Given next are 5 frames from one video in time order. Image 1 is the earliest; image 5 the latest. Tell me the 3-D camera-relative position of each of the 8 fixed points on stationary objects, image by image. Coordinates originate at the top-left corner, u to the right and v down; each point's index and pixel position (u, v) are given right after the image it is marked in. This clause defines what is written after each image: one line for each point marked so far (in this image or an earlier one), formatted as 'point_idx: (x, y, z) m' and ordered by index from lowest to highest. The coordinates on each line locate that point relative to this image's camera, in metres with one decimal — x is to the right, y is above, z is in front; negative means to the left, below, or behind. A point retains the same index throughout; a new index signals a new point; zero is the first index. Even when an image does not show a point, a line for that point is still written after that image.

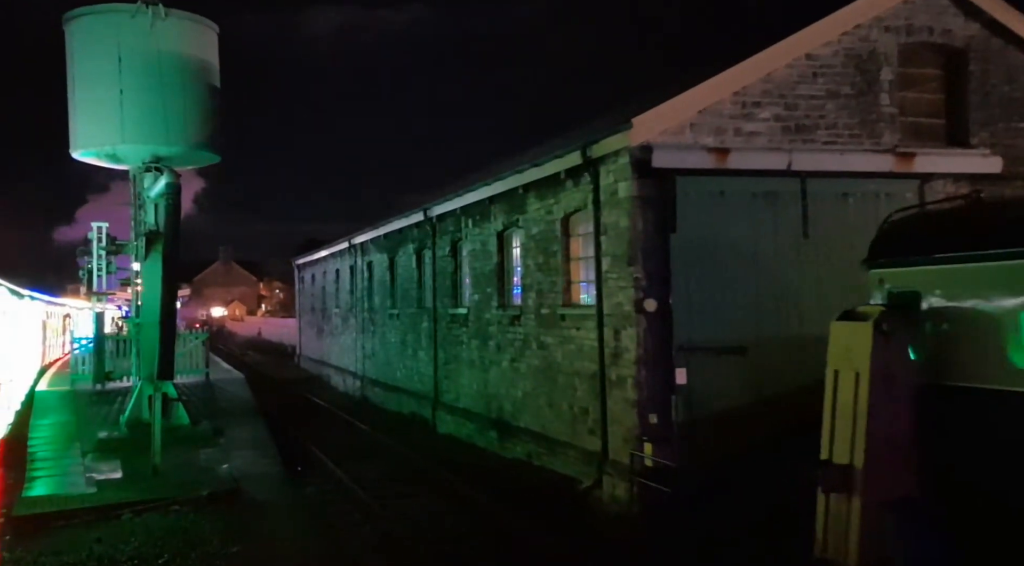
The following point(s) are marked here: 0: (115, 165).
0: (-7.1, +2.1, +14.4) m
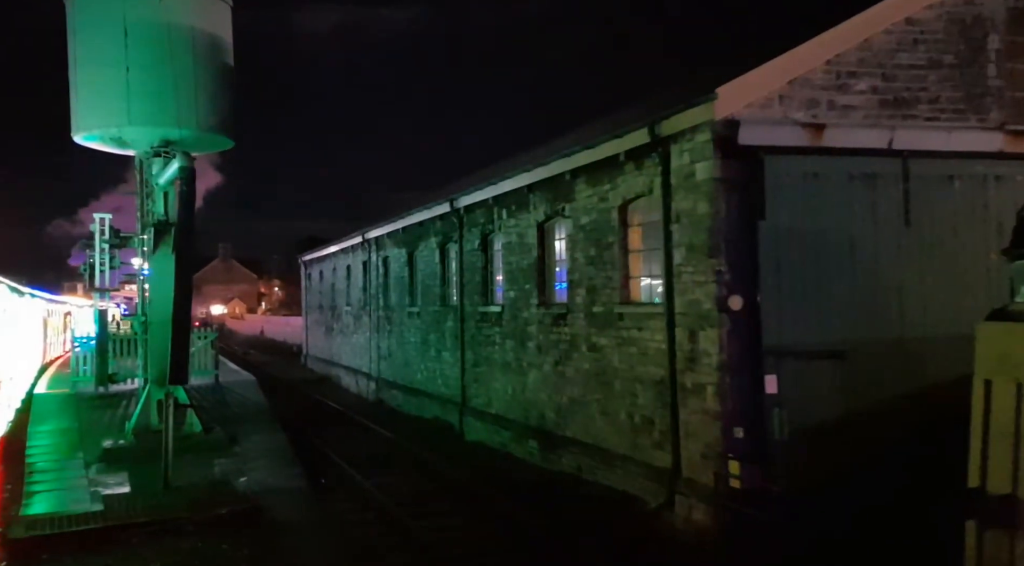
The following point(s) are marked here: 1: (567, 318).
0: (-6.5, +2.2, +13.3) m
1: (+0.7, -0.5, +11.1) m
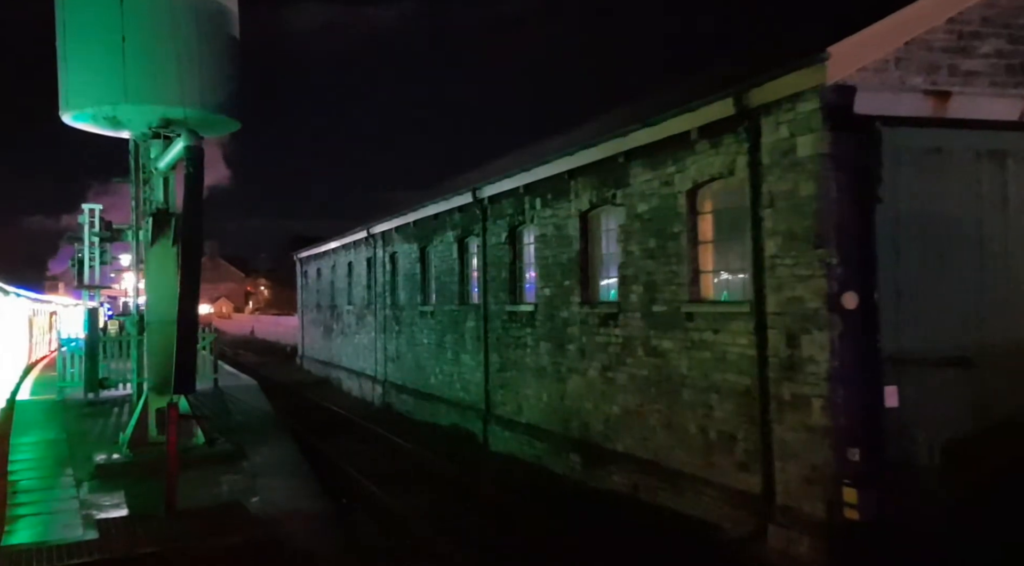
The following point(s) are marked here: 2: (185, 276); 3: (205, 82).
0: (-5.9, +2.2, +12.0) m
1: (+1.3, -0.4, +9.9) m
2: (-3.9, +0.1, +9.6) m
3: (-4.3, +2.8, +11.4) m
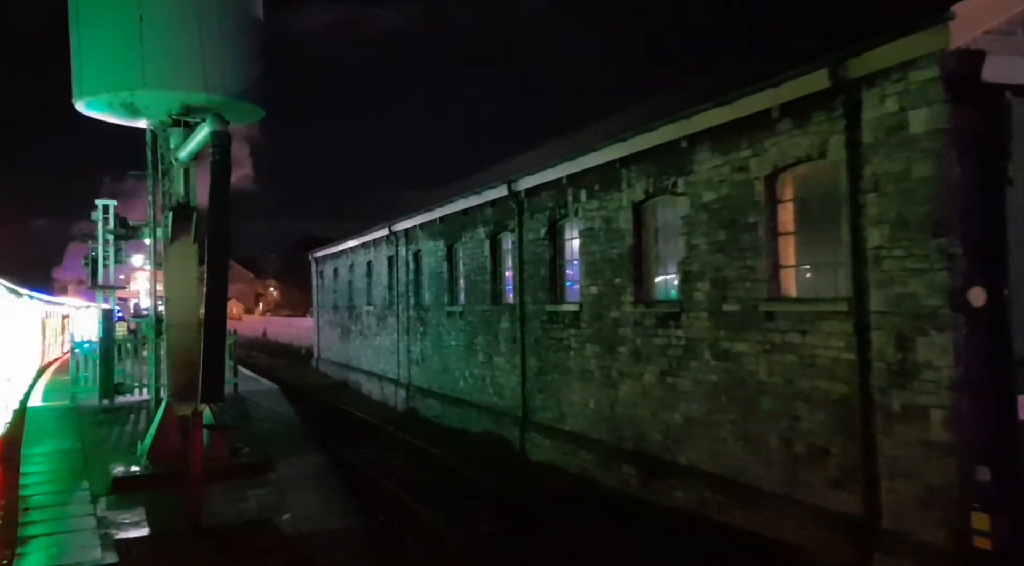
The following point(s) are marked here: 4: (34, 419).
0: (-5.3, +2.3, +11.2) m
1: (+1.9, -0.4, +9.1) m
2: (-3.3, +0.1, +8.9) m
3: (-3.8, +2.9, +10.7) m
4: (-8.2, -2.3, +13.8) m
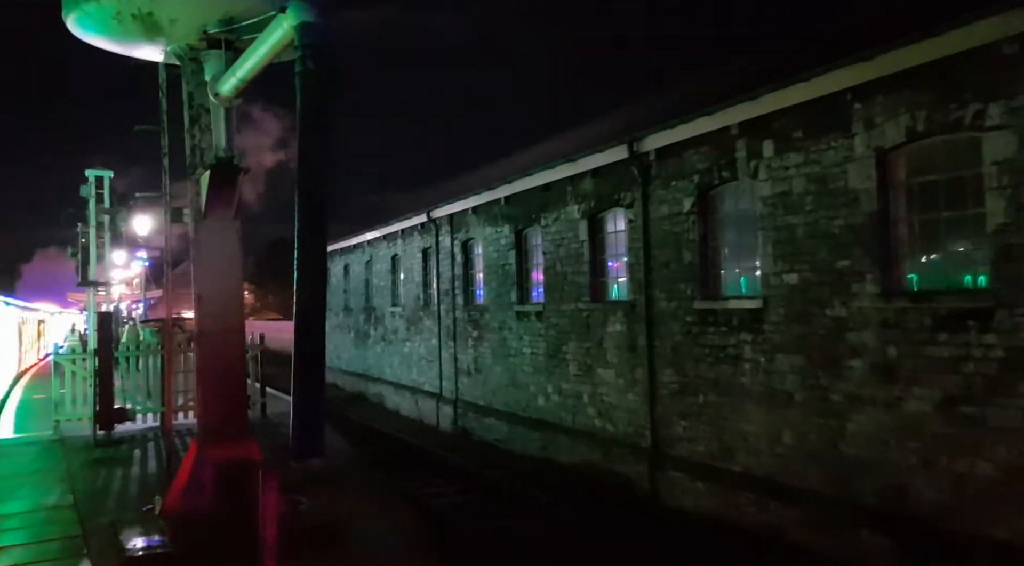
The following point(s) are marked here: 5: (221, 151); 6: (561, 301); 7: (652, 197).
0: (-3.7, +2.3, +8.0) m
1: (+3.6, -0.3, +6.1) m
2: (-1.6, +0.2, +5.7) m
3: (-2.1, +2.9, +7.5) m
4: (-6.6, -2.3, +10.5) m
5: (-2.7, +1.1, +7.4) m
6: (+0.8, -0.3, +12.8) m
7: (+1.8, +1.1, +10.2) m
